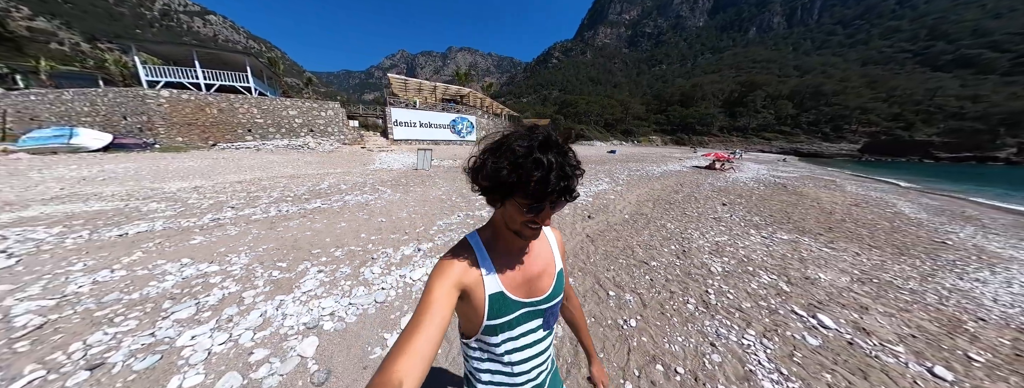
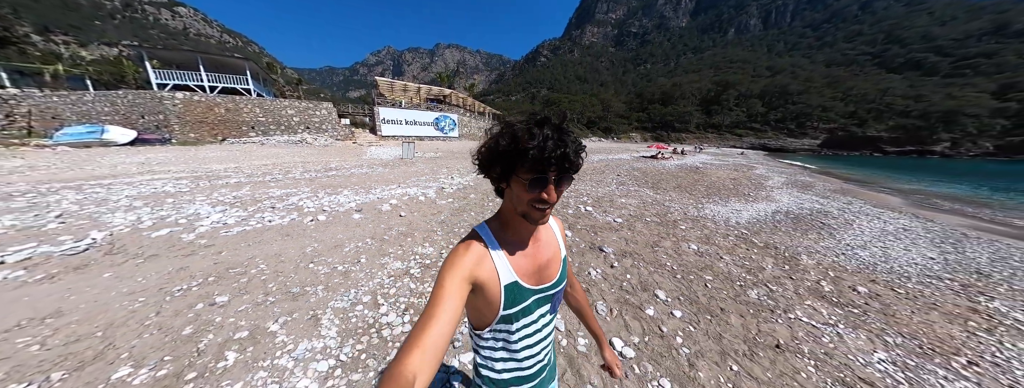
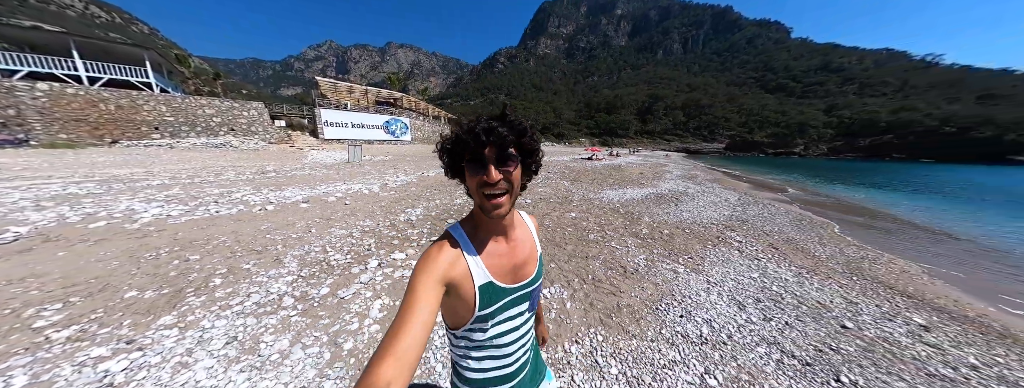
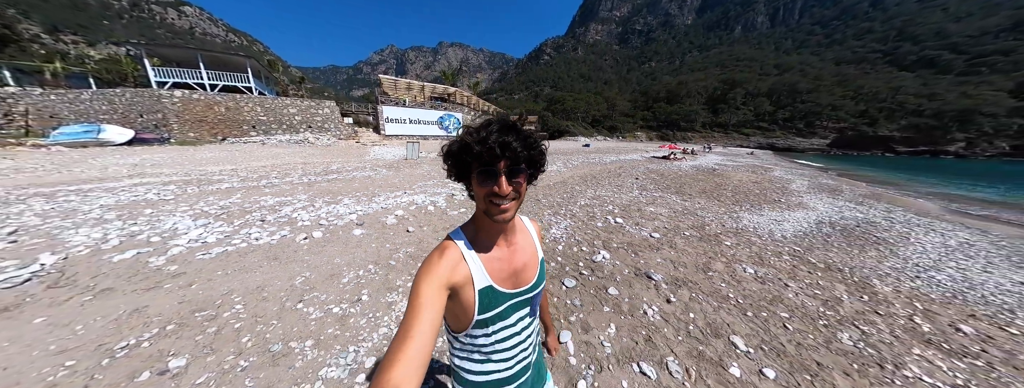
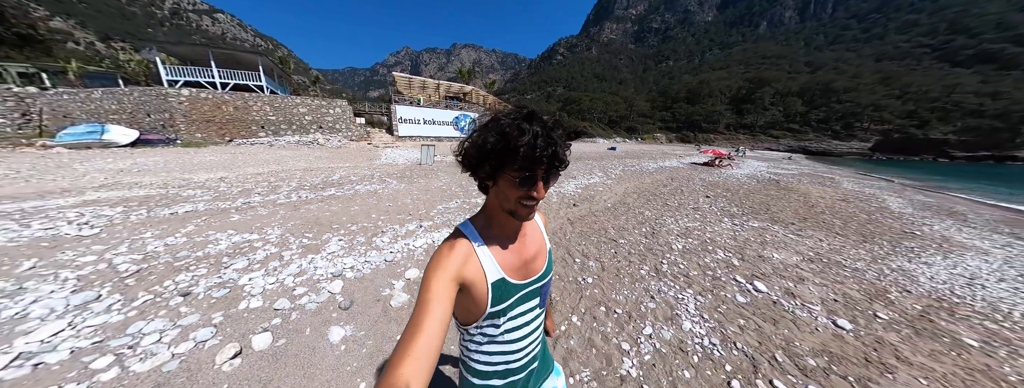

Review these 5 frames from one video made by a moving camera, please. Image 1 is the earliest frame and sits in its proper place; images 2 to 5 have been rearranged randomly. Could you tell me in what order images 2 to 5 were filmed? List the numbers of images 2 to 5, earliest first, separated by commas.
5, 4, 2, 3
